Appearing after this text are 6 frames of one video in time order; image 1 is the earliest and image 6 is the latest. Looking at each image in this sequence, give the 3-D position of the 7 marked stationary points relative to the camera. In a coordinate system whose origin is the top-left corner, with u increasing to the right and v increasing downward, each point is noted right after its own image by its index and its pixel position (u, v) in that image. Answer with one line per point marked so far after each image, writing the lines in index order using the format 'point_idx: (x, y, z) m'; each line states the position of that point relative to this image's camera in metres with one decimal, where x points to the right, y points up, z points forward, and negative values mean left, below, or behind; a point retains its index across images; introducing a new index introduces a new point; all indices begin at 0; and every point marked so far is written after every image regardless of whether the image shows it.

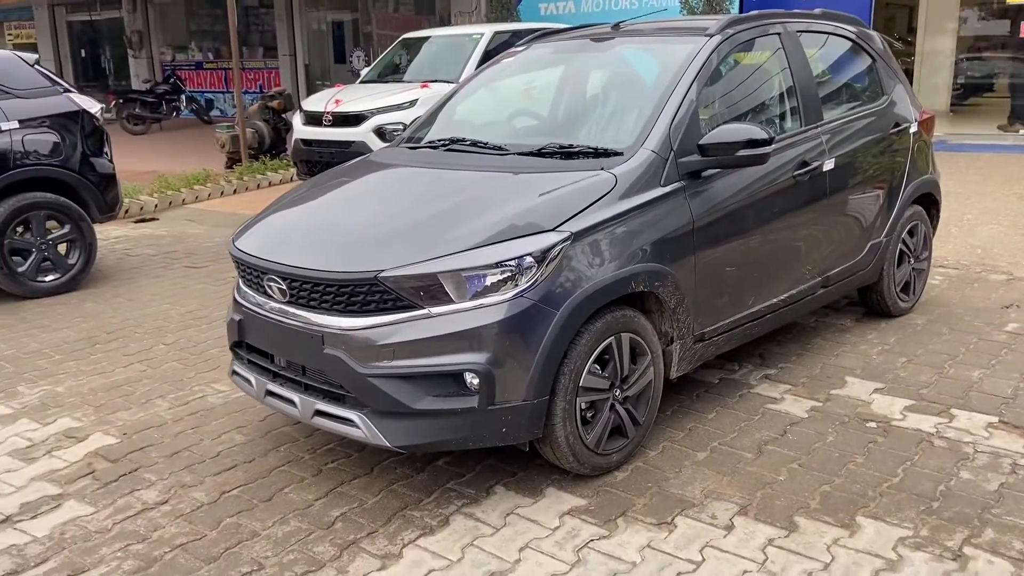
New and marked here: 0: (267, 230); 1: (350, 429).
0: (-1.0, +0.2, +3.6) m
1: (-0.6, -0.5, +3.1) m
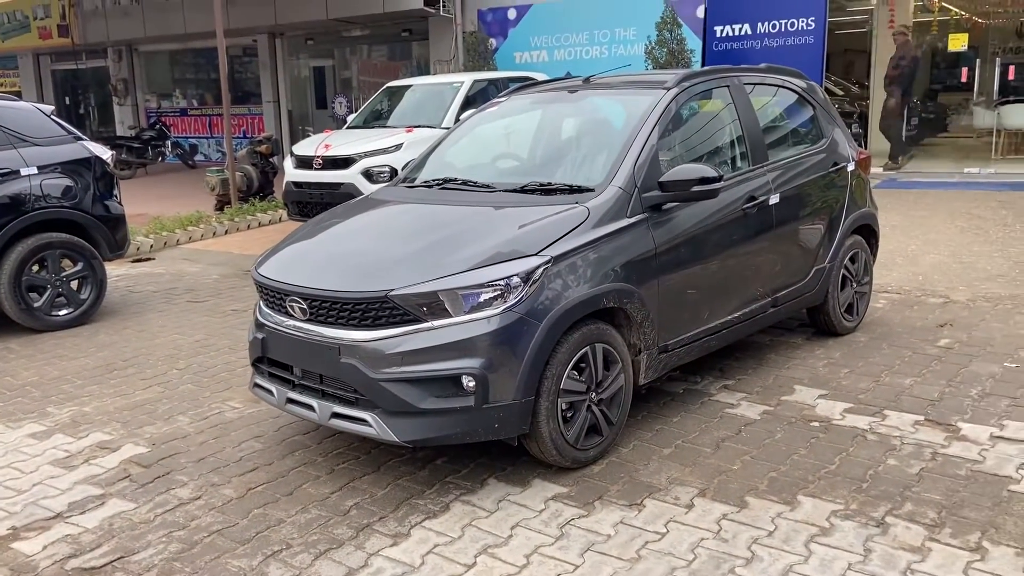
0: (-1.0, +0.1, +4.1) m
1: (-0.6, -0.6, +3.6) m
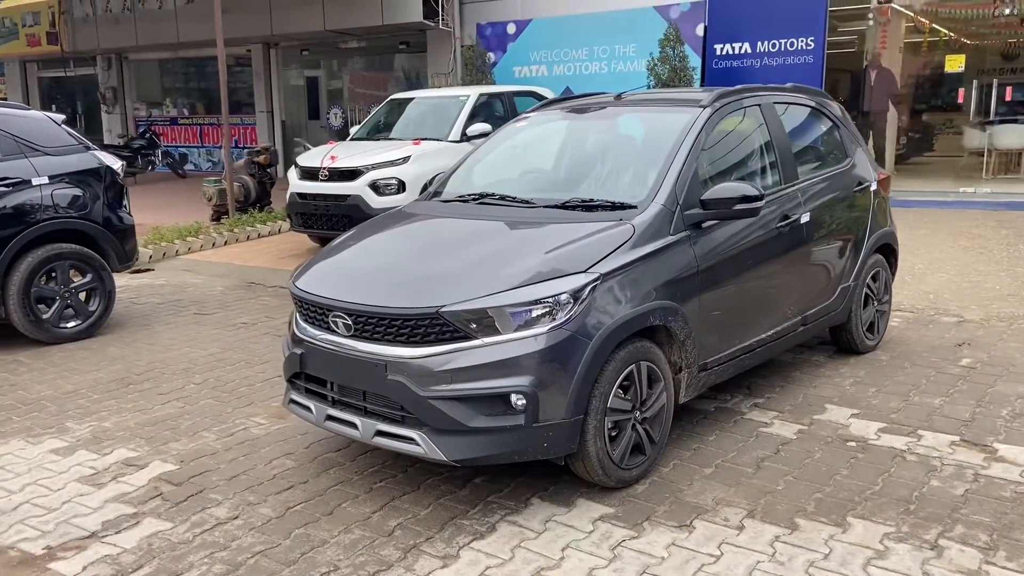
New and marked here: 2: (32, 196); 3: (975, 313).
0: (-0.8, +0.1, +4.1) m
1: (-0.4, -0.6, +3.6) m
2: (-3.5, +0.7, +6.4) m
3: (+3.5, -0.2, +6.8) m
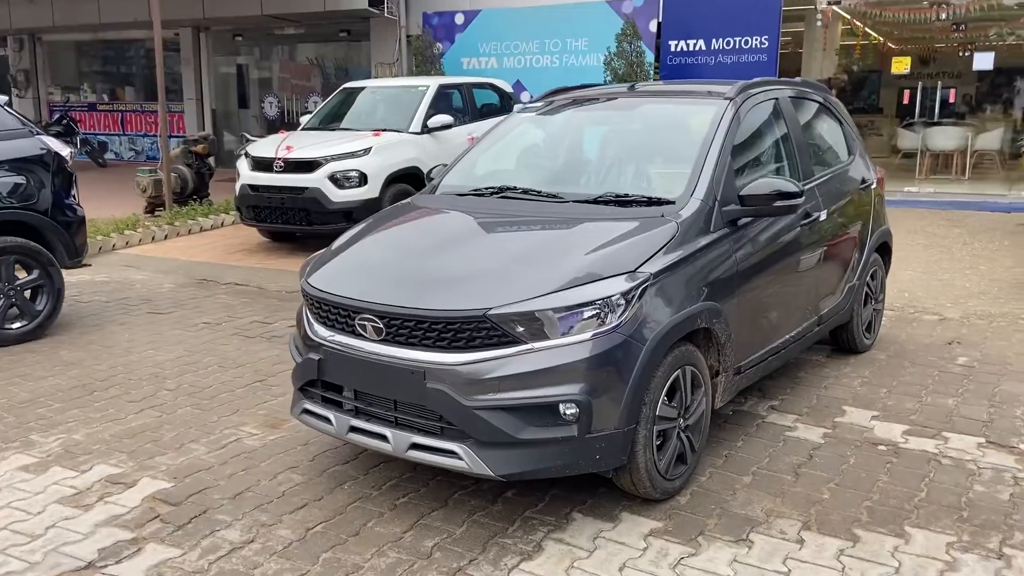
0: (-0.7, +0.1, +3.7) m
1: (-0.2, -0.6, +3.3) m
2: (-3.5, +0.7, +5.8) m
3: (+3.4, -0.2, +6.8) m
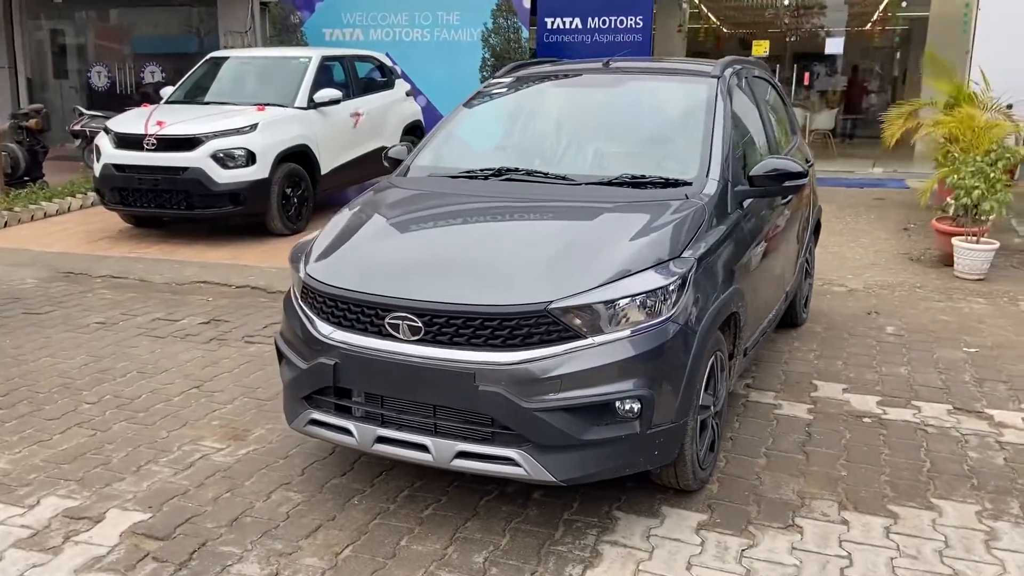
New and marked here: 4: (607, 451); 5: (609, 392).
0: (-0.6, +0.1, +3.3) m
1: (0.0, -0.6, +3.0) m
2: (-3.8, +0.7, +4.8) m
3: (+2.8, 0.0, +7.2) m
4: (+0.3, -0.6, +3.0) m
5: (+0.3, -0.3, +3.0) m
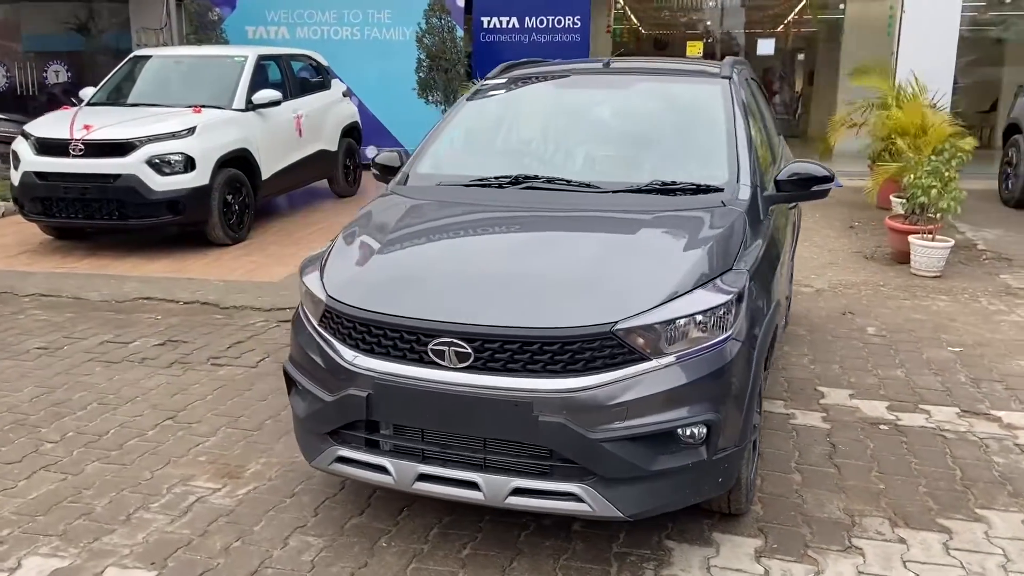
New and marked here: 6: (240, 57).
0: (-0.5, 0.0, +3.0) m
1: (+0.2, -0.7, +2.8) m
2: (-3.8, +0.5, +4.2) m
3: (+2.5, 0.0, +7.2) m
4: (+0.5, -0.6, +2.8) m
5: (+0.5, -0.4, +2.8) m
6: (-2.8, +2.3, +9.0) m
